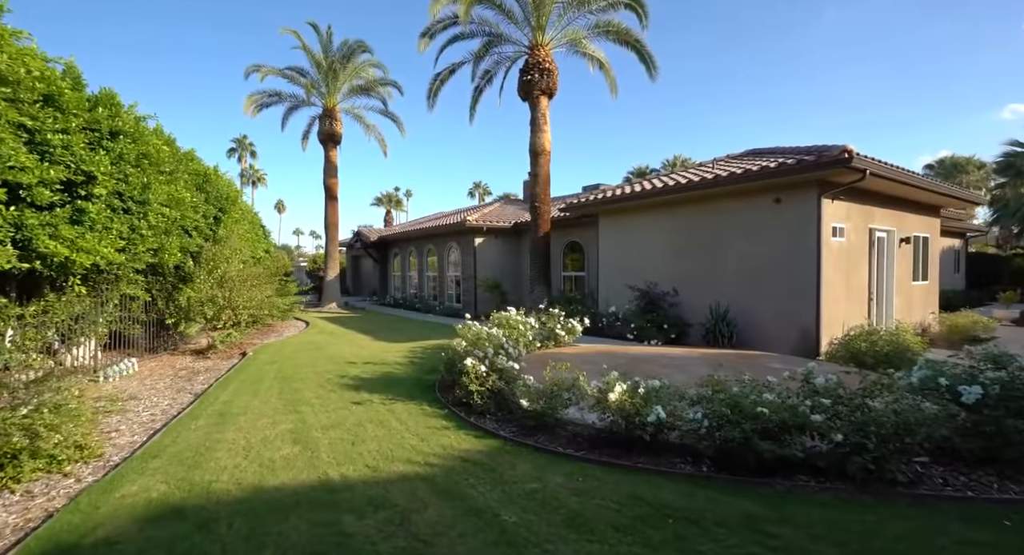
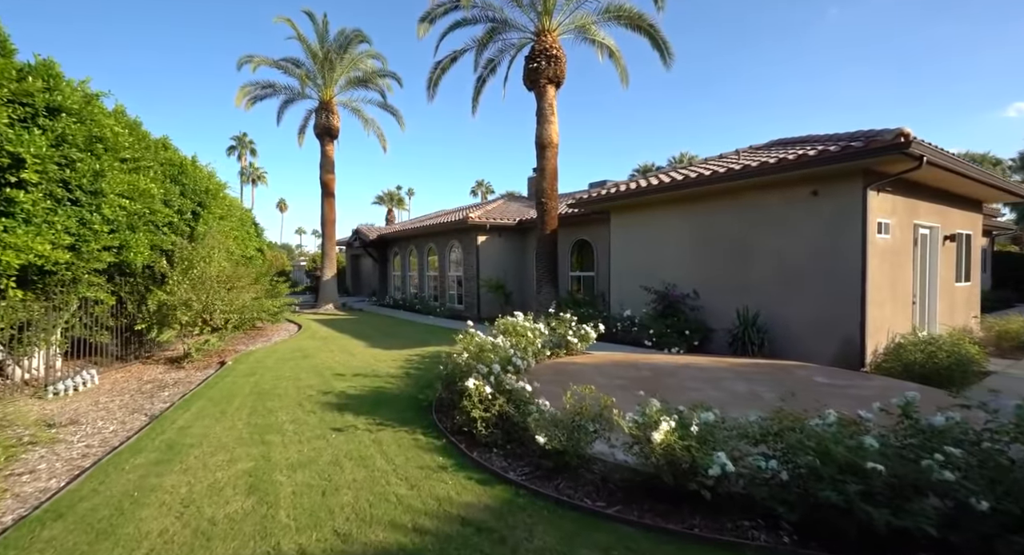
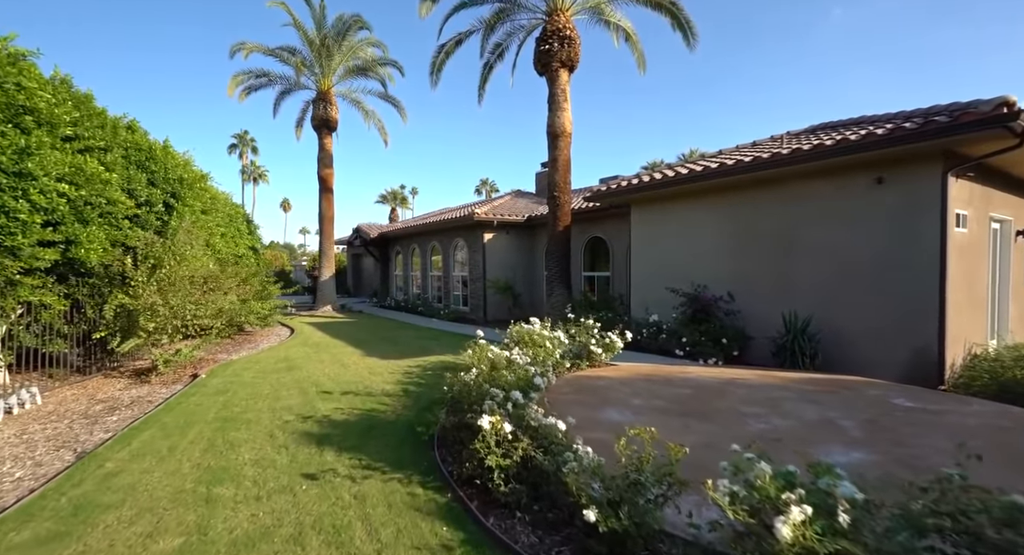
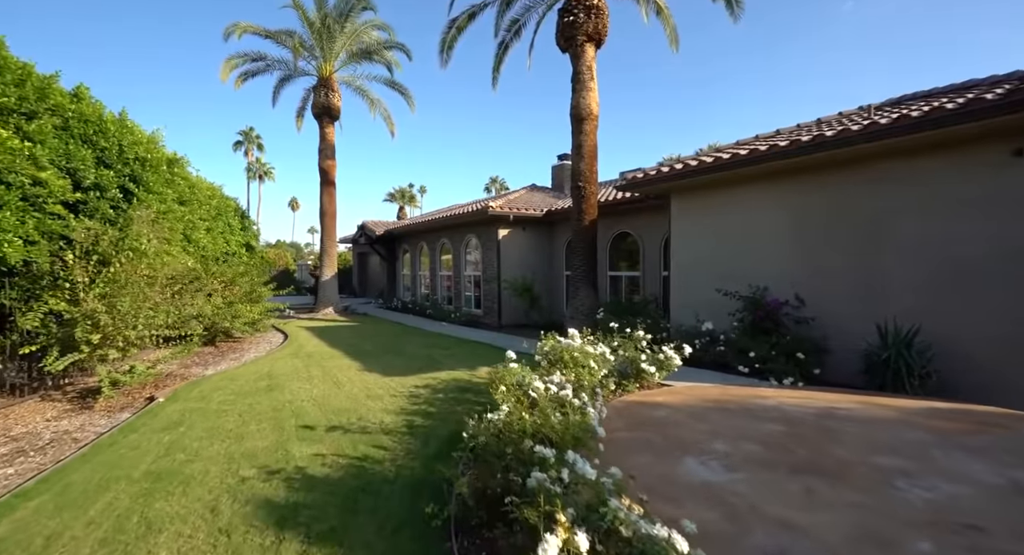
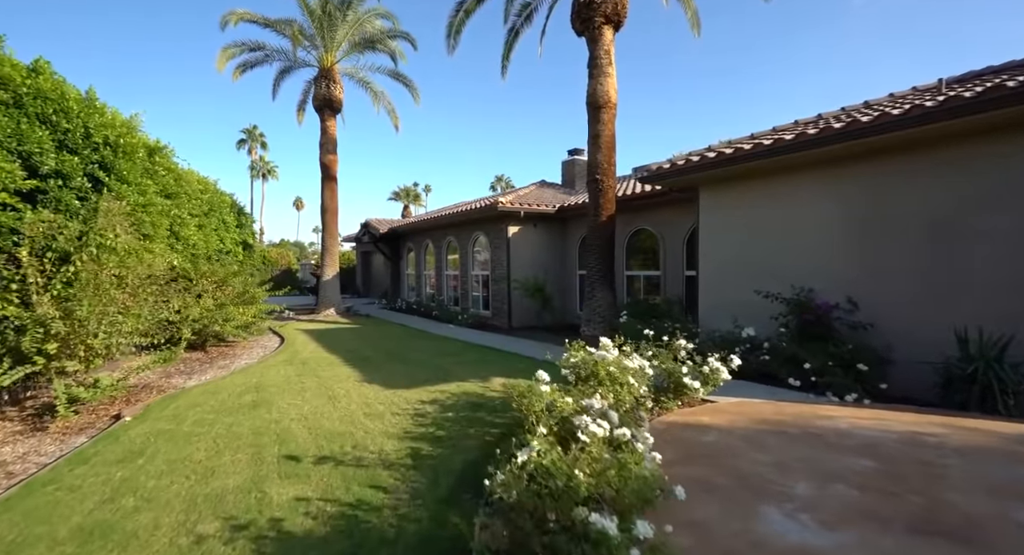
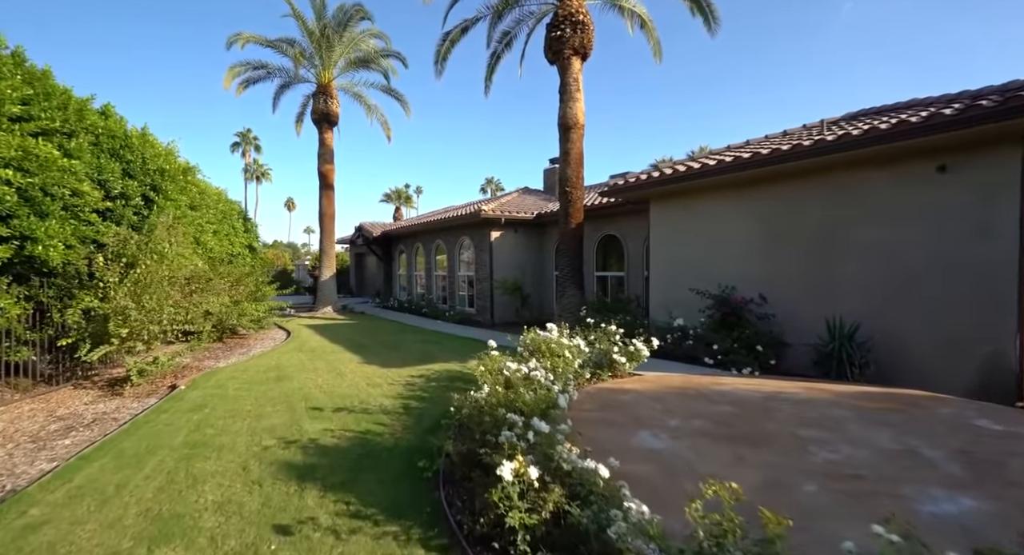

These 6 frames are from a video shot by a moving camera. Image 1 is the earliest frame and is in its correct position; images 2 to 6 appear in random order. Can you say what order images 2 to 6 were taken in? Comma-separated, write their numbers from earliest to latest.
2, 3, 6, 4, 5
